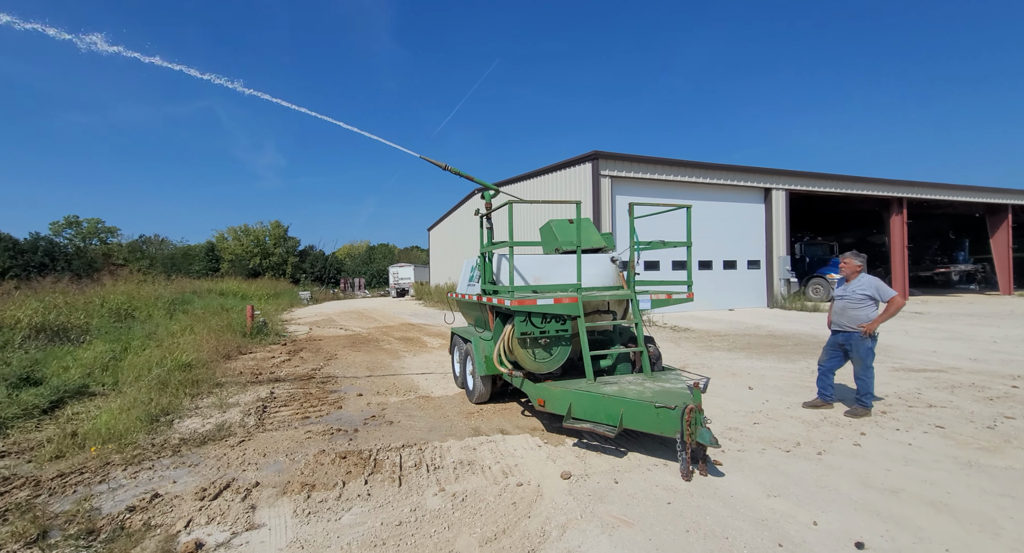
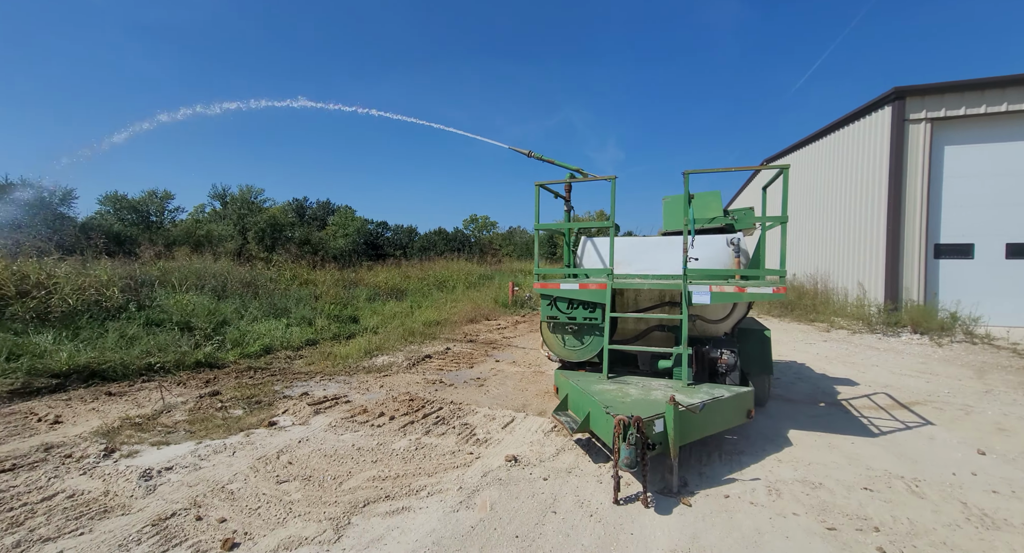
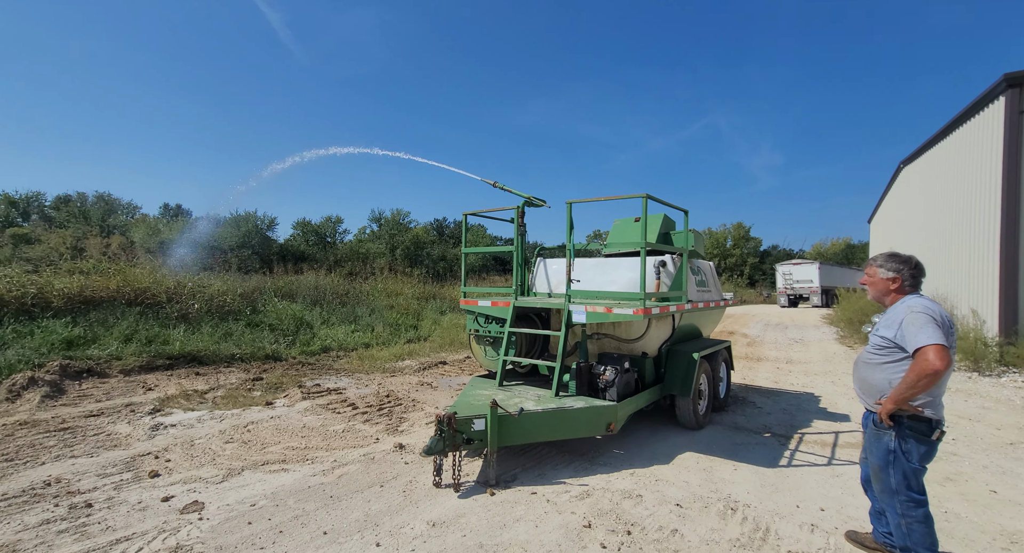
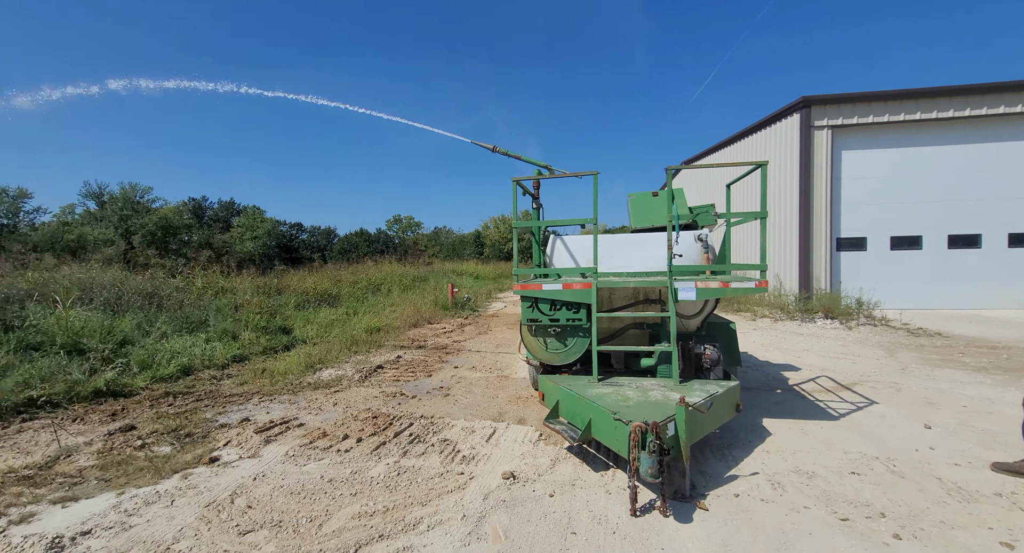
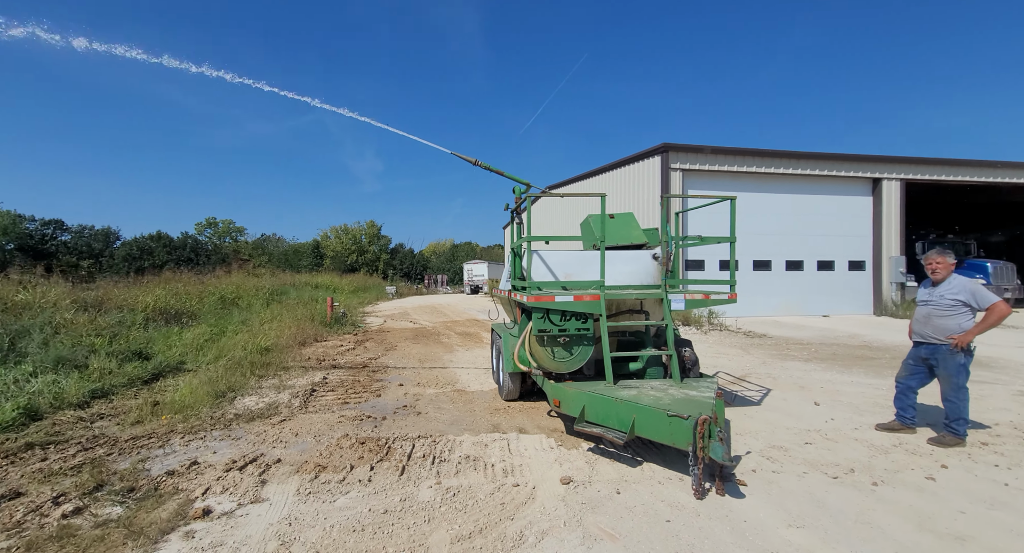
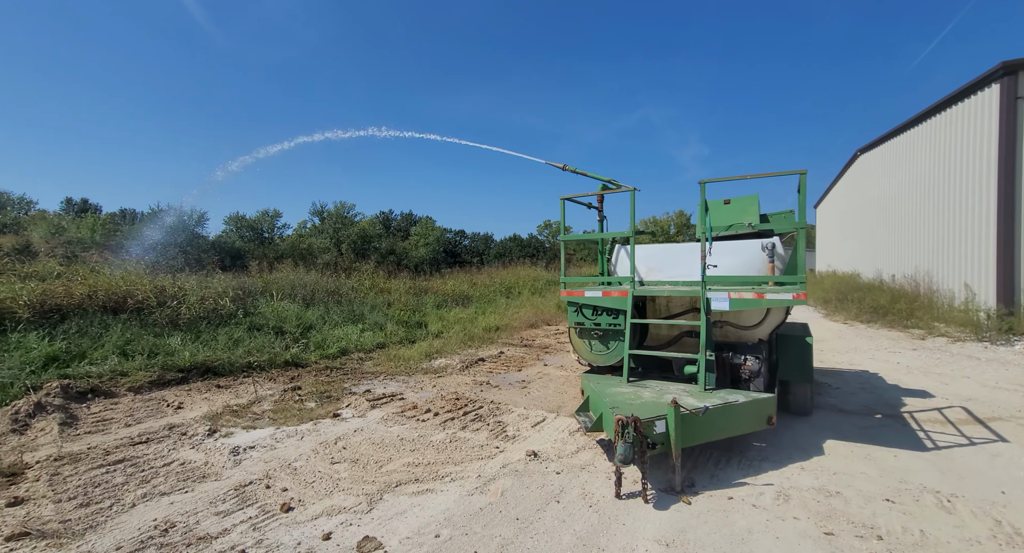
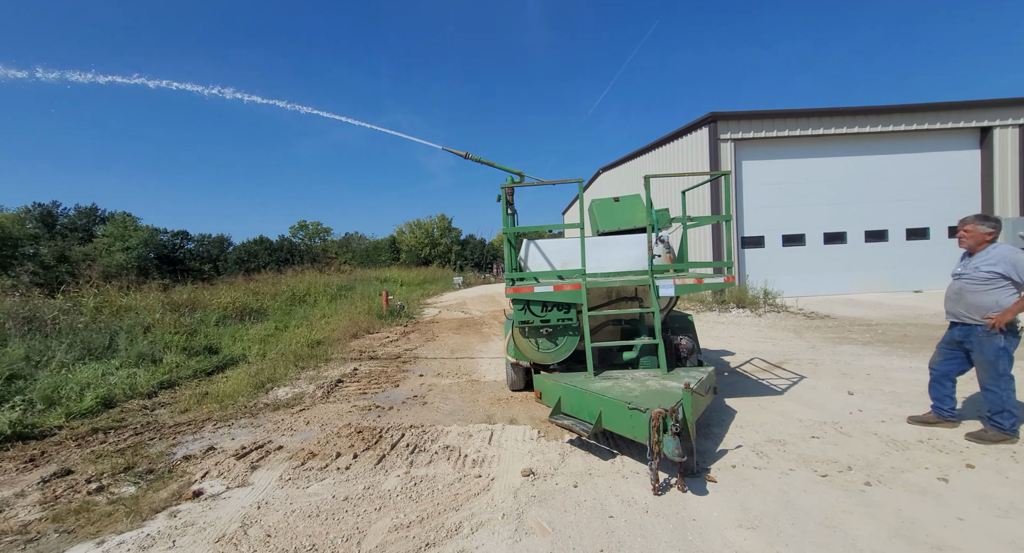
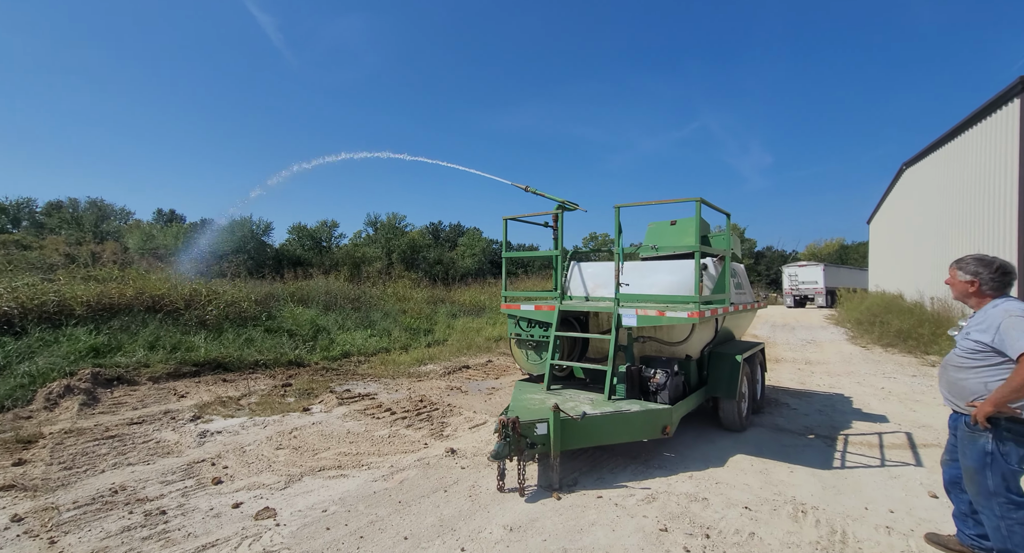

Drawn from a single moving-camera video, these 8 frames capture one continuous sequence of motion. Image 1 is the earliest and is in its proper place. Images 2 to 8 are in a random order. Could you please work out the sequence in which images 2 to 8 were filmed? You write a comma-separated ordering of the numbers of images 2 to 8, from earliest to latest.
5, 7, 4, 2, 6, 8, 3
